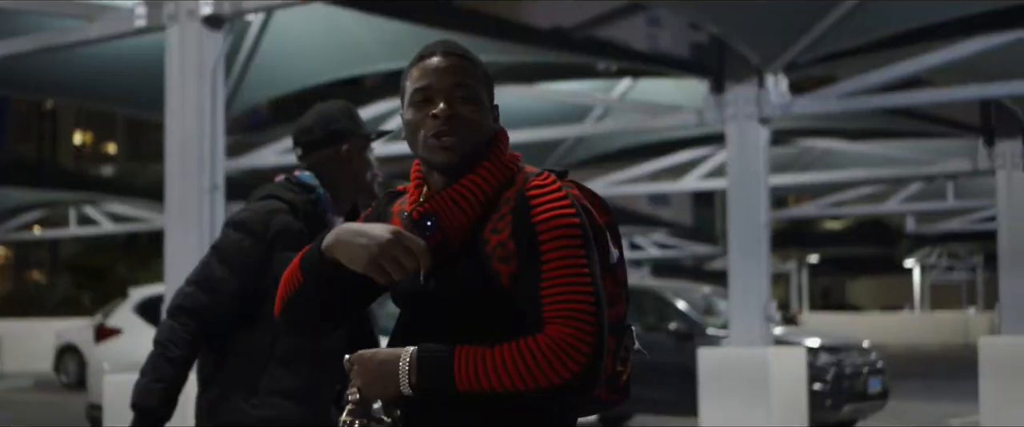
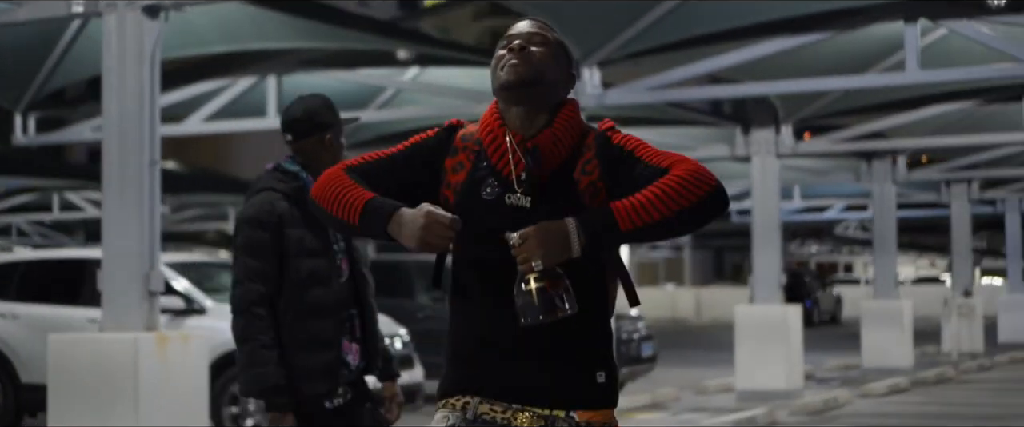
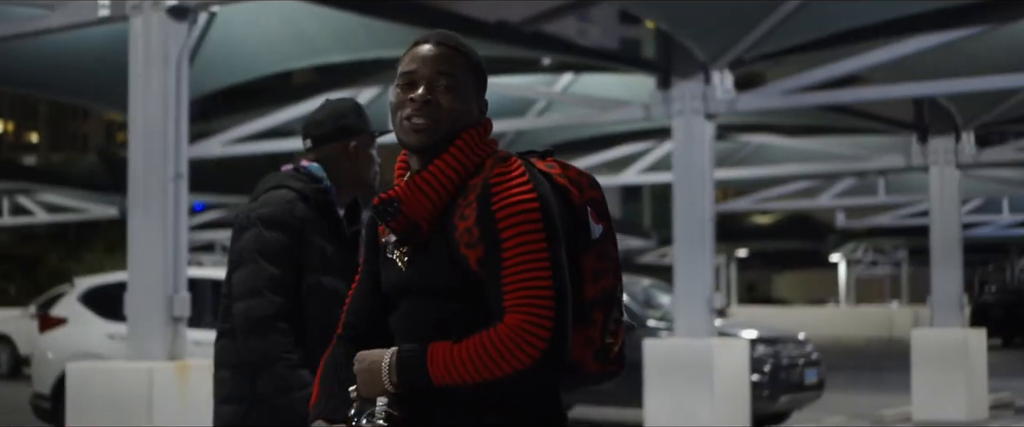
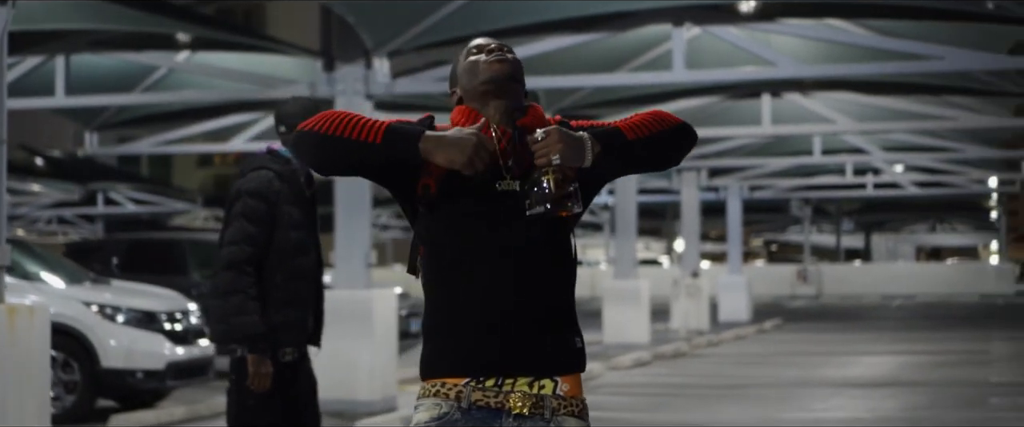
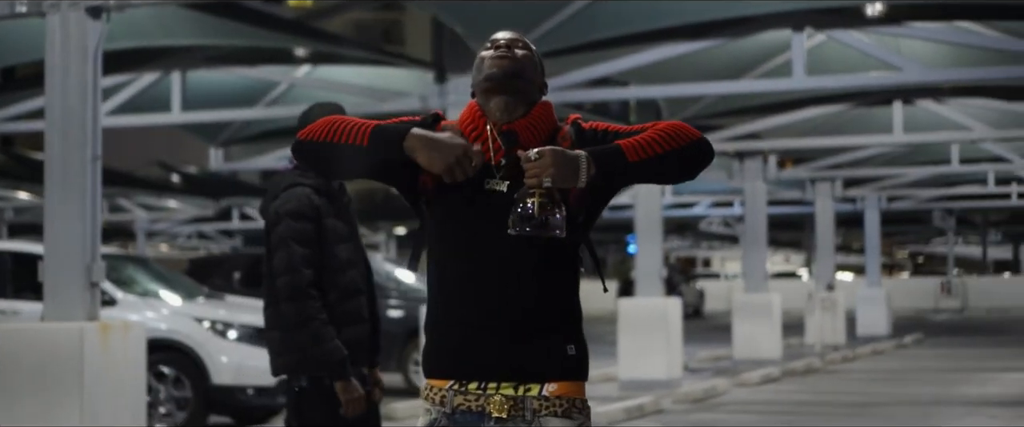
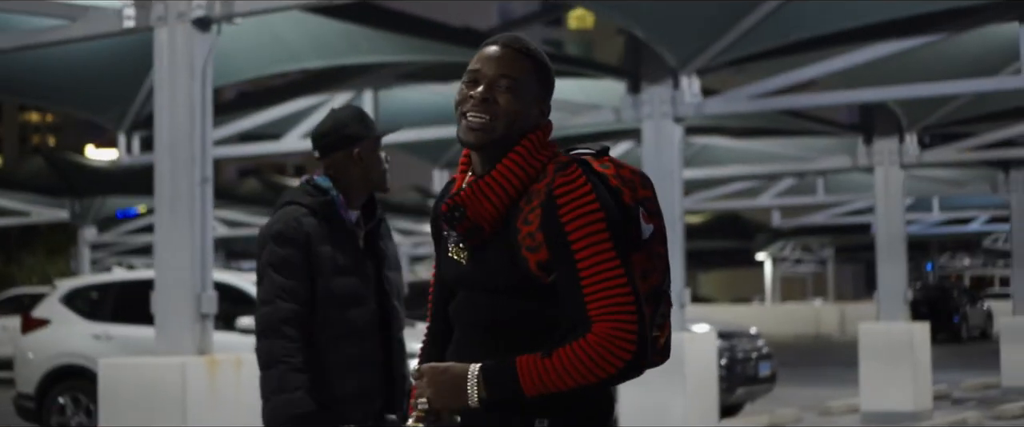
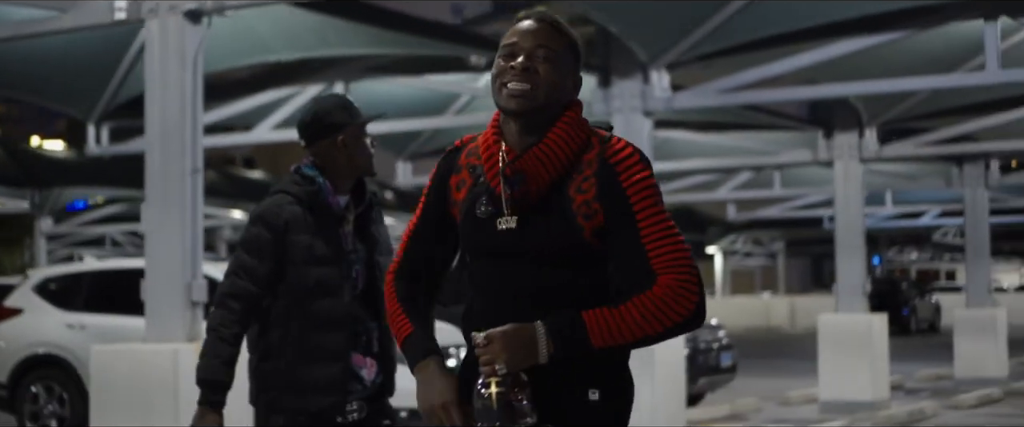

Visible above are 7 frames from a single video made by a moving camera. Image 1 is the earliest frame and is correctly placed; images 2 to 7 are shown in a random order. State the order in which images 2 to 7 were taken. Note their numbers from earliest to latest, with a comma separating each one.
3, 6, 7, 2, 5, 4
